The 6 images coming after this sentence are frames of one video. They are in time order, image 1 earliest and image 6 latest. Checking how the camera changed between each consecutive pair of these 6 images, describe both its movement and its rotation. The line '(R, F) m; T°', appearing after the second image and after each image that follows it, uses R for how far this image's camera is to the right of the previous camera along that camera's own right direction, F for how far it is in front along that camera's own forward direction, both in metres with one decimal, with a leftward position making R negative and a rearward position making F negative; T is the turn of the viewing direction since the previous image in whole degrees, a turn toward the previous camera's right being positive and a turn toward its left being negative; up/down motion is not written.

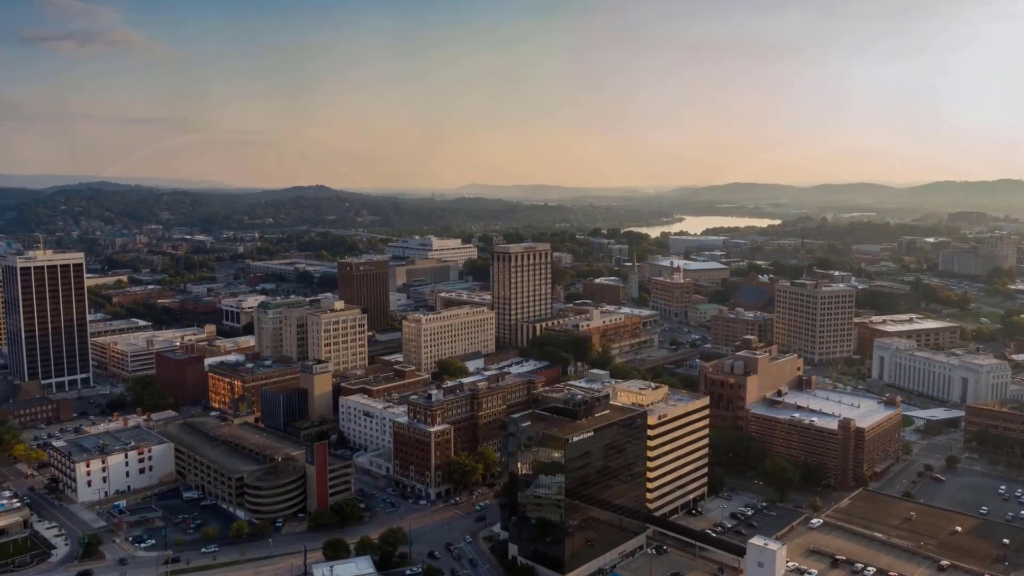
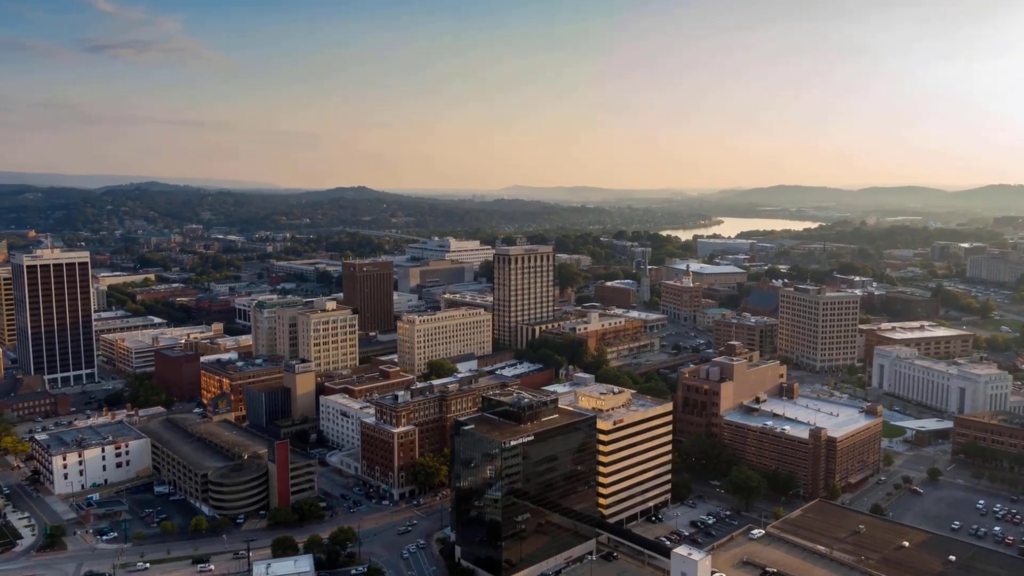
(+4.1, +0.2) m; -3°
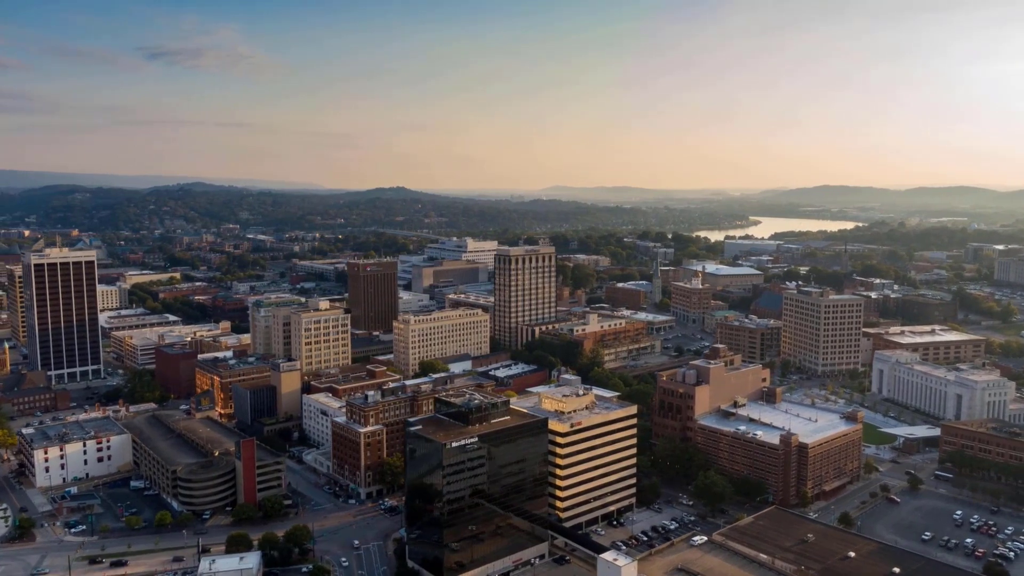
(+3.9, +0.2) m; -3°
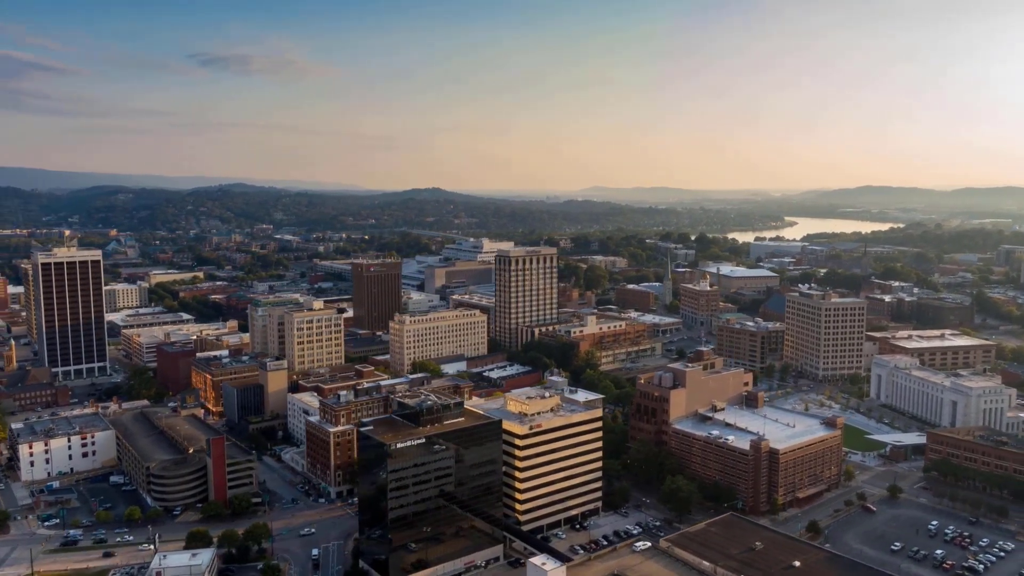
(+3.6, +0.2) m; -3°
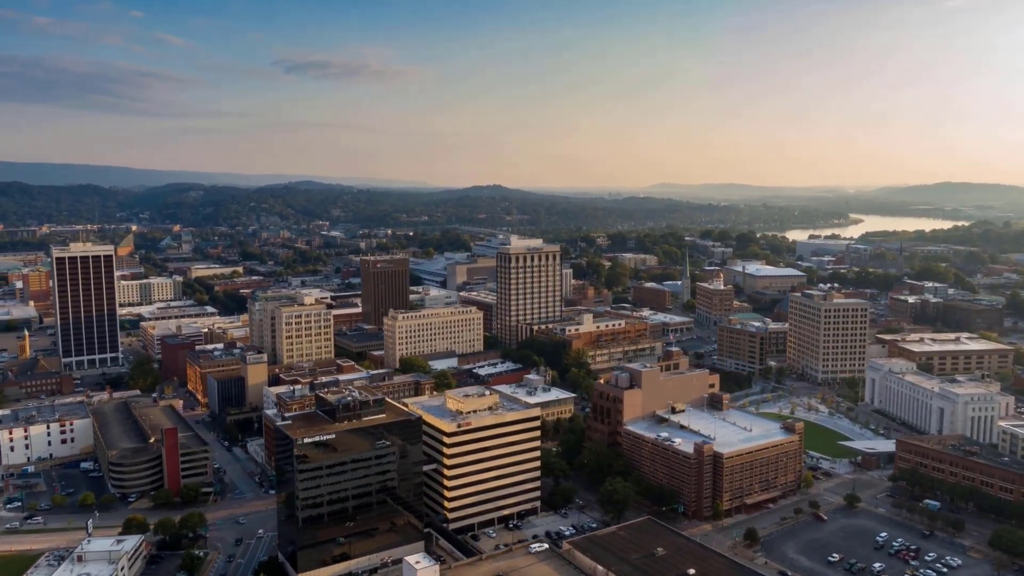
(+6.3, +0.5) m; -5°
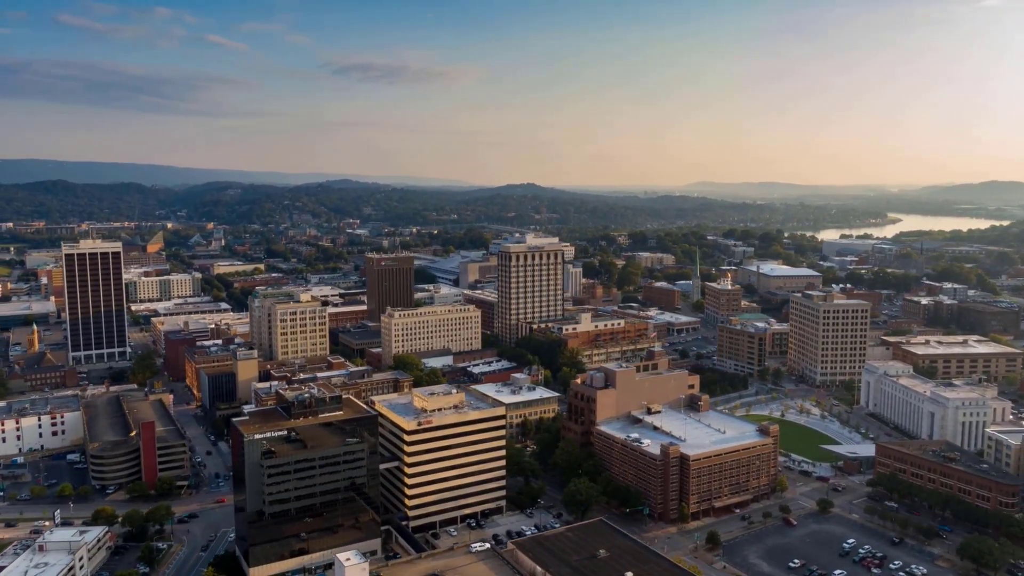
(+3.5, +0.2) m; -3°
